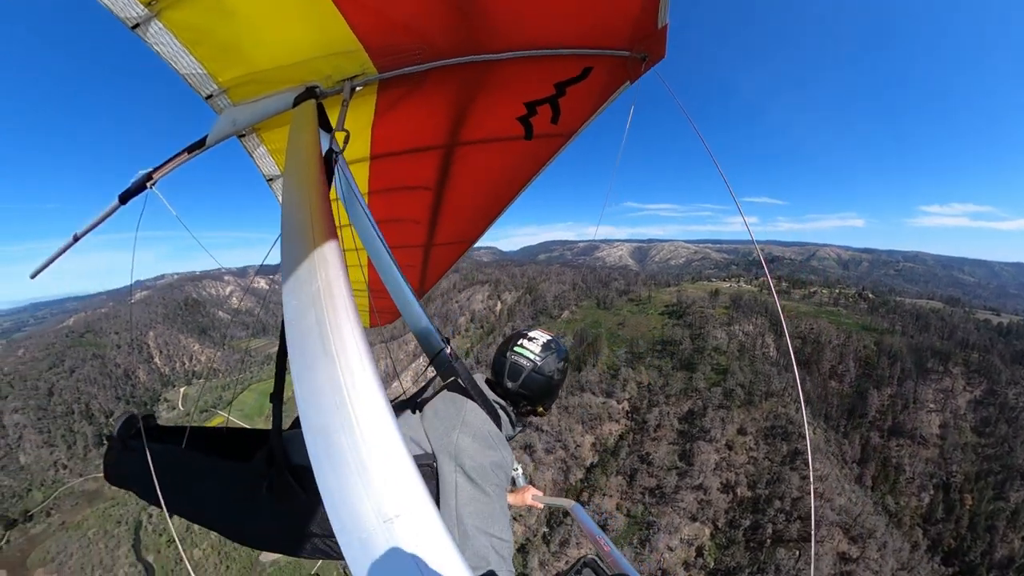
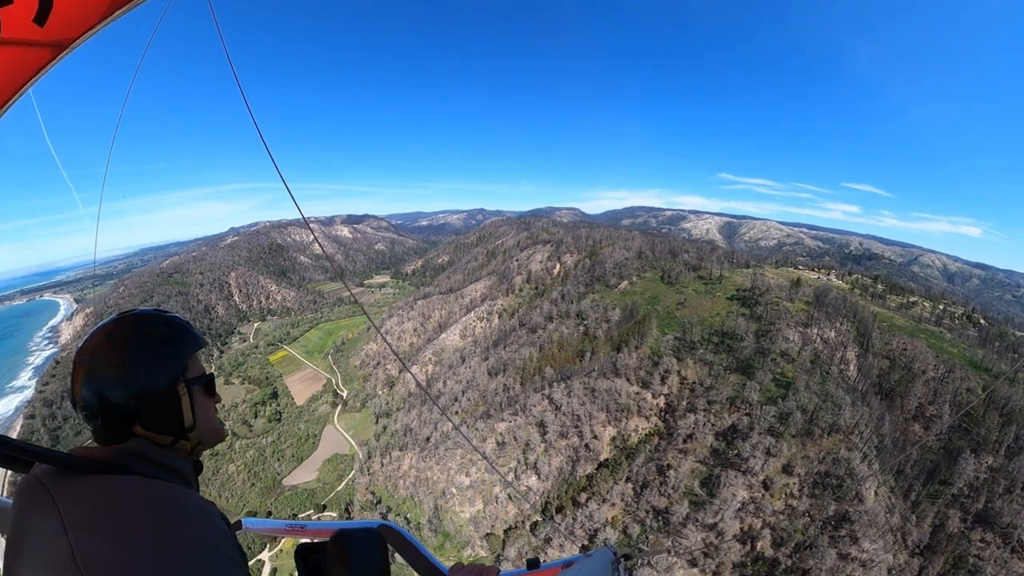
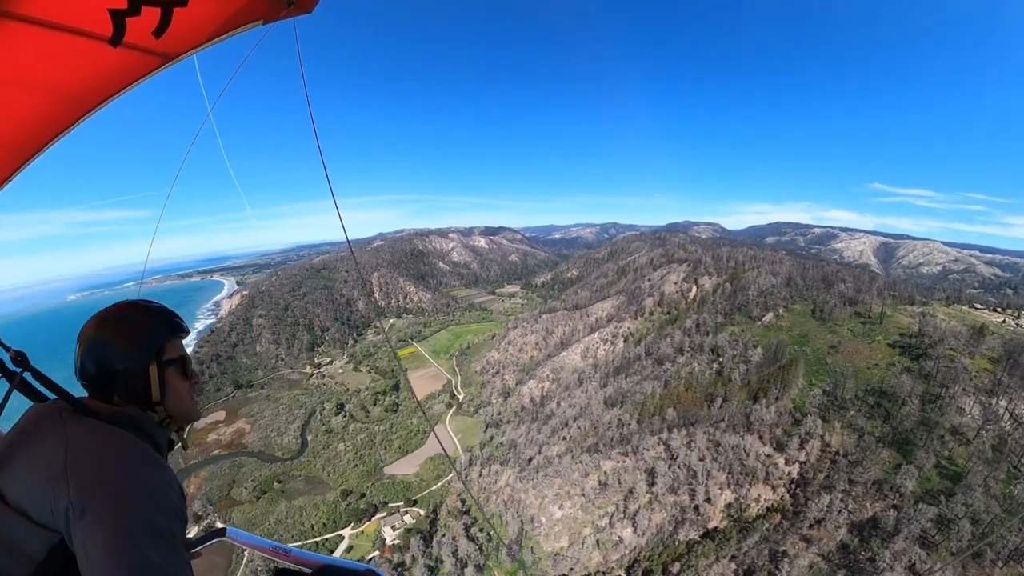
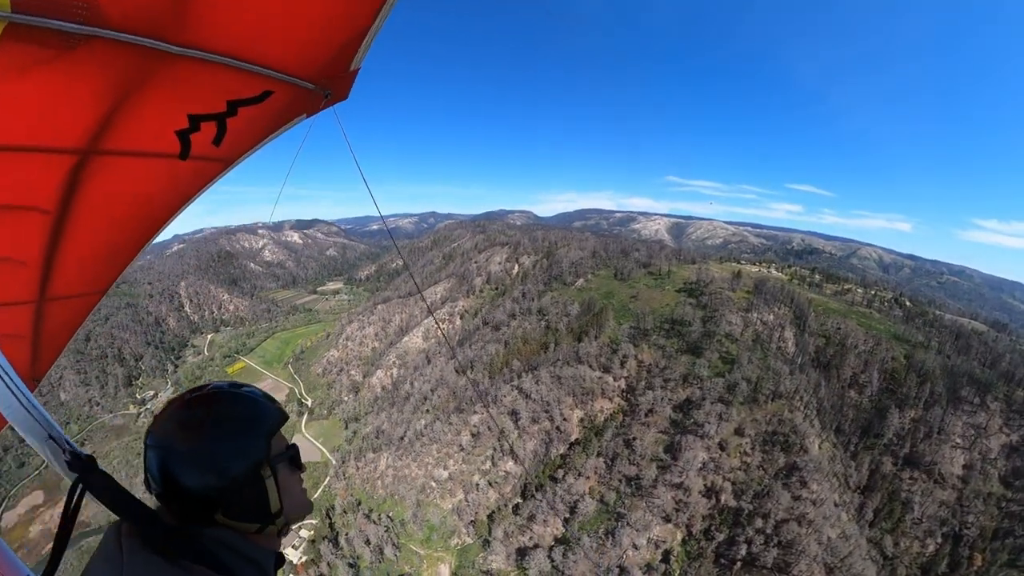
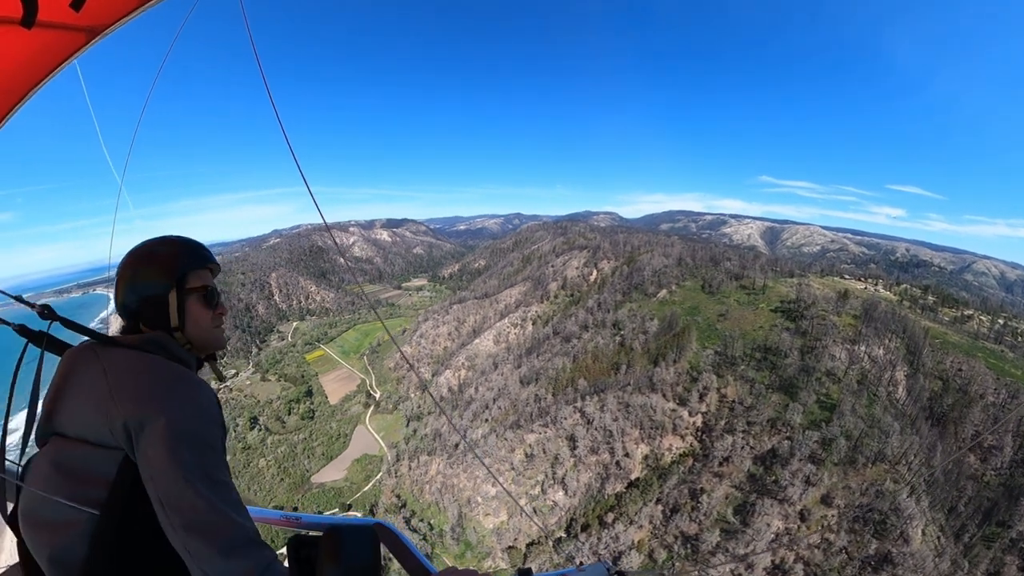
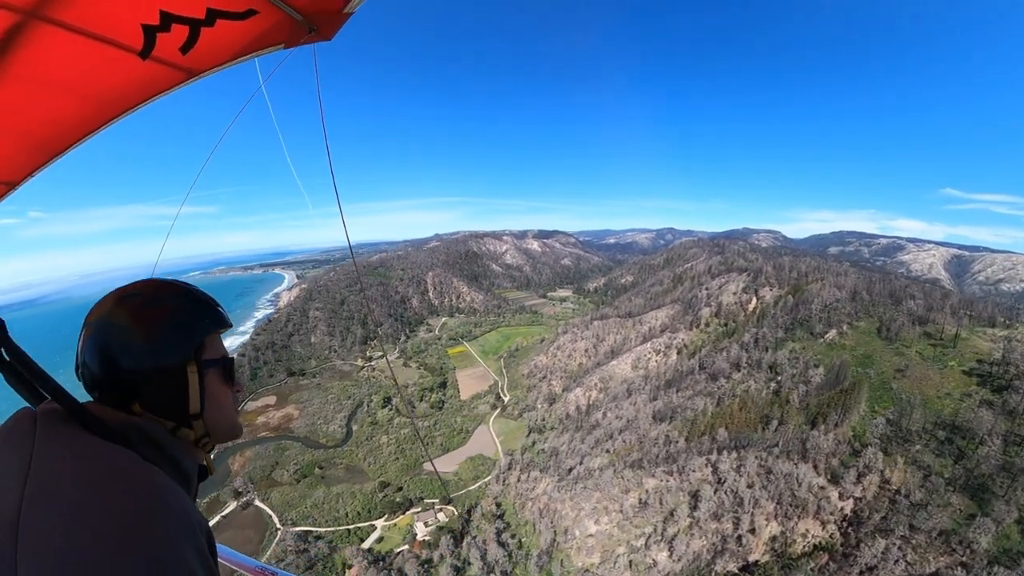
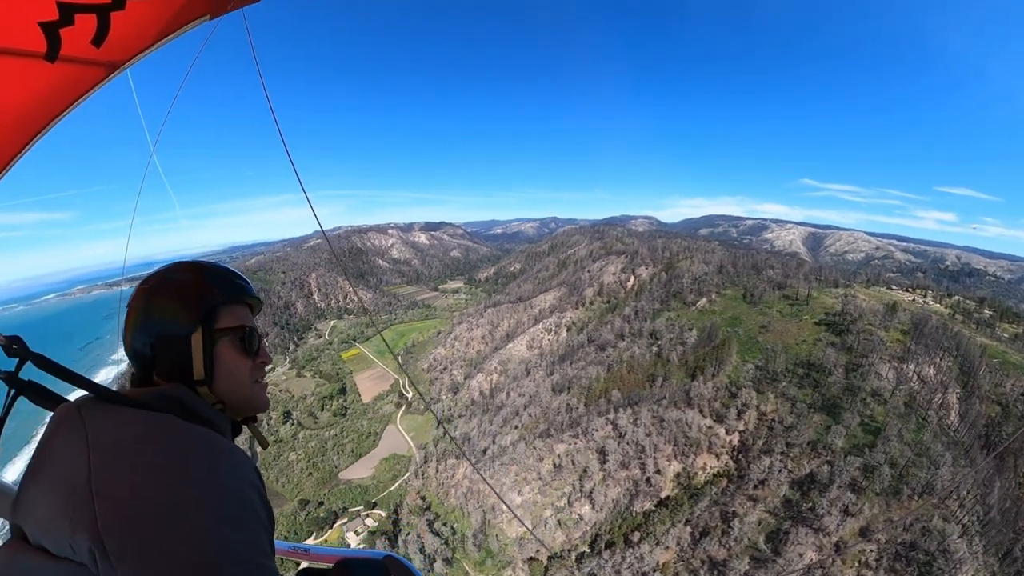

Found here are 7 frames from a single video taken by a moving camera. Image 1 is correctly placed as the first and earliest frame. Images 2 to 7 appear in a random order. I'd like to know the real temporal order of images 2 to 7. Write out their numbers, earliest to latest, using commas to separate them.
4, 2, 5, 7, 3, 6
